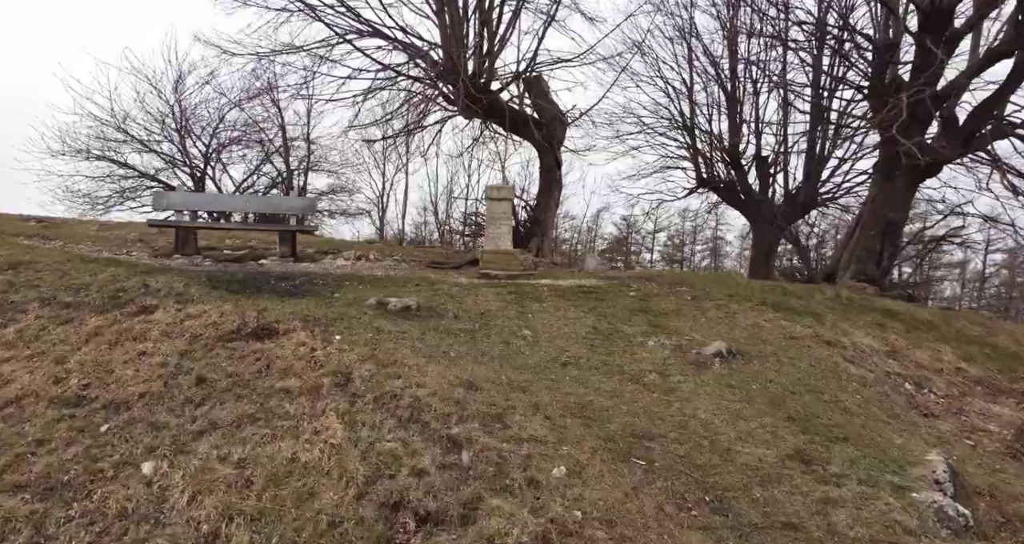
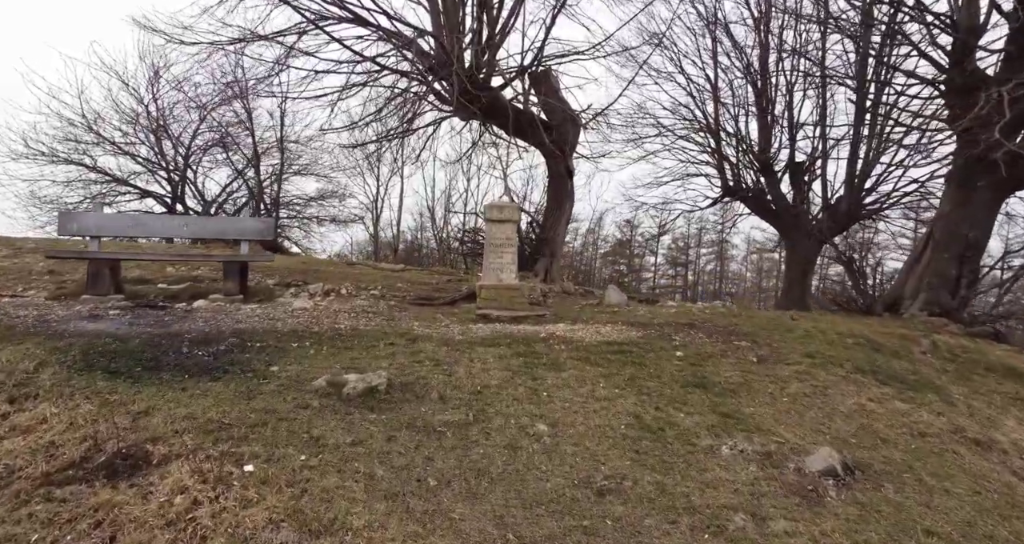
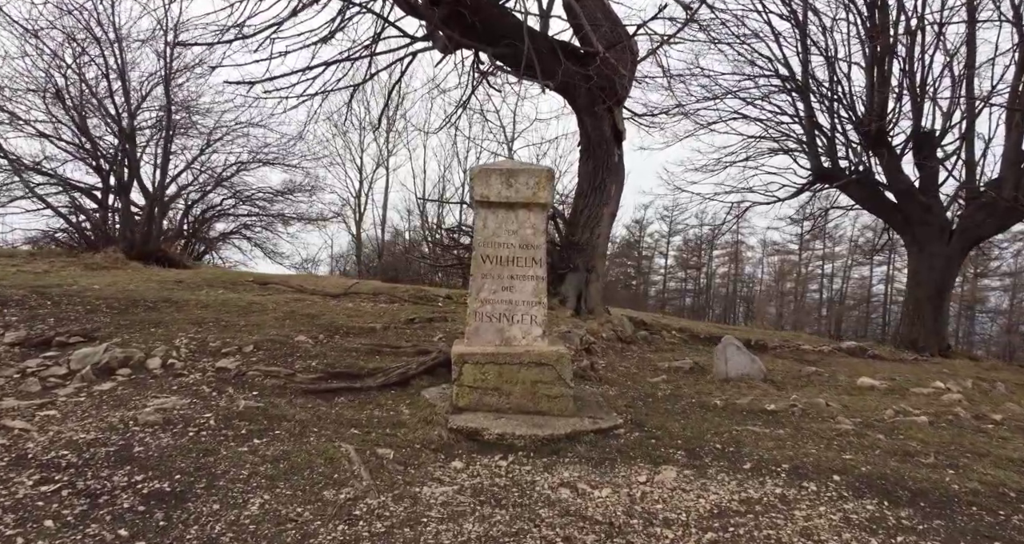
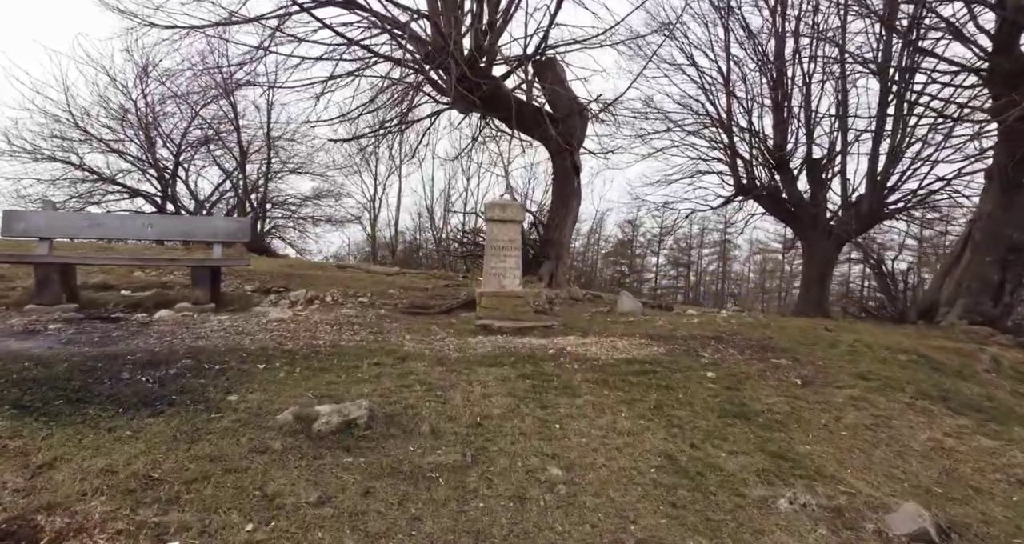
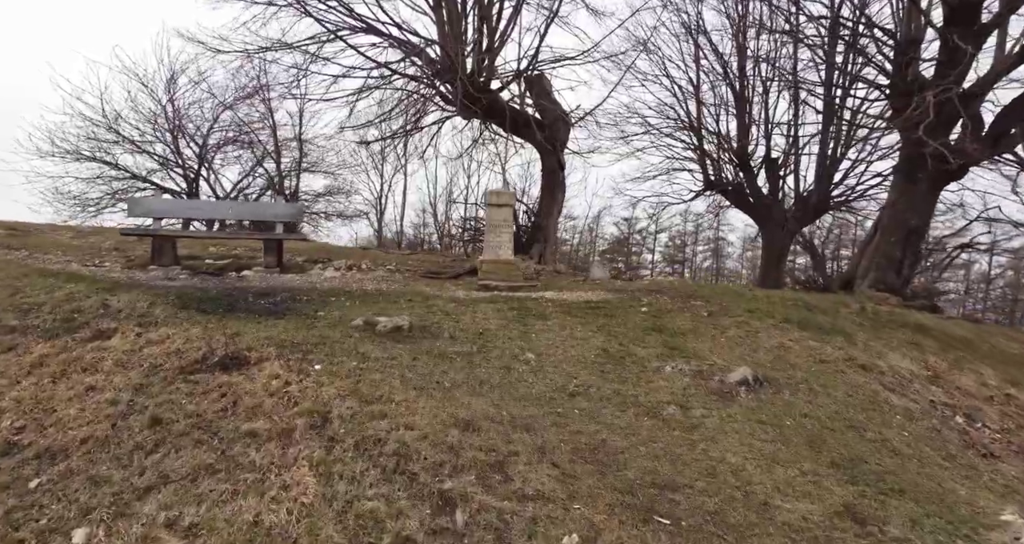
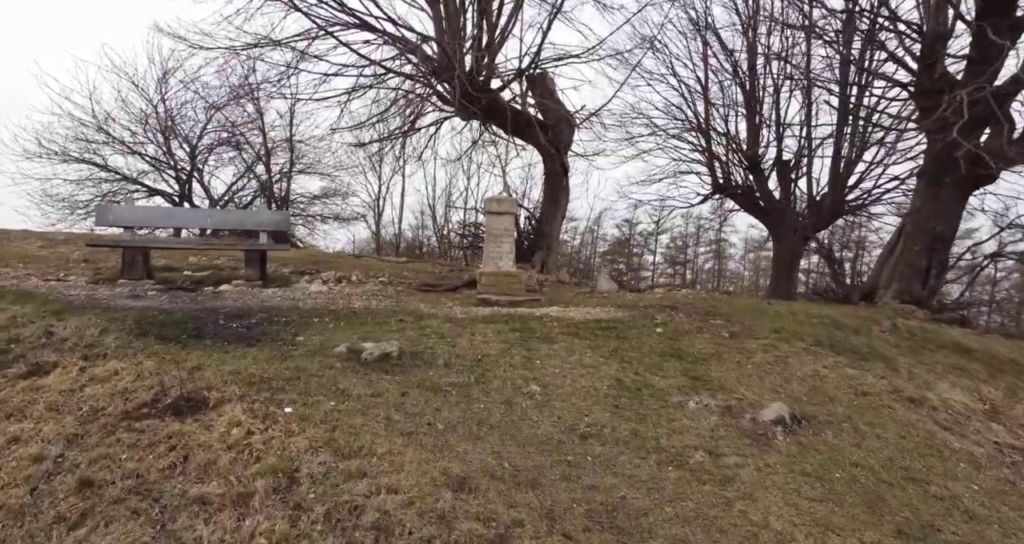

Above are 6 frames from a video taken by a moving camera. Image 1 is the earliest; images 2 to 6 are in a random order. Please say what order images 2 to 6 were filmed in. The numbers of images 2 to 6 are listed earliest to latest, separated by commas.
5, 6, 2, 4, 3
